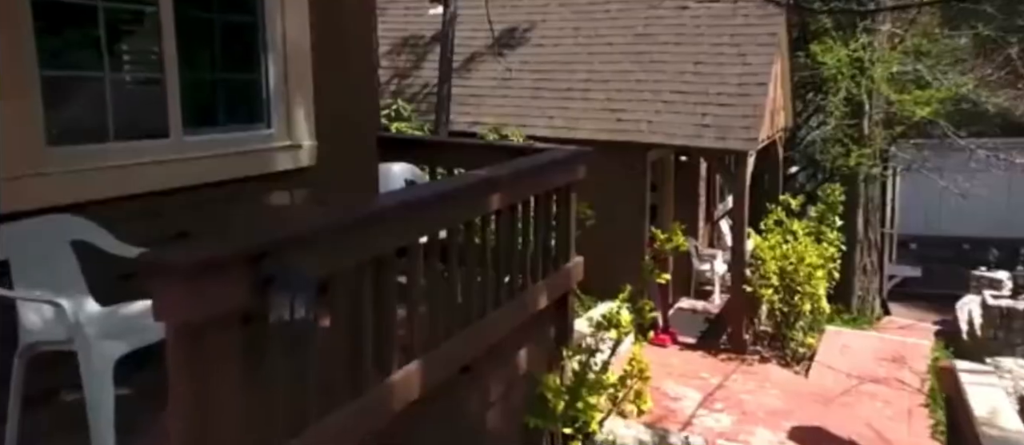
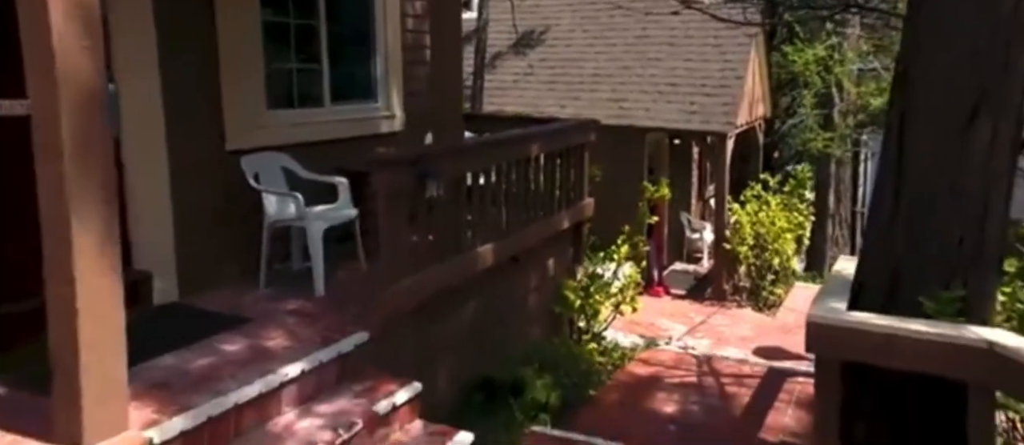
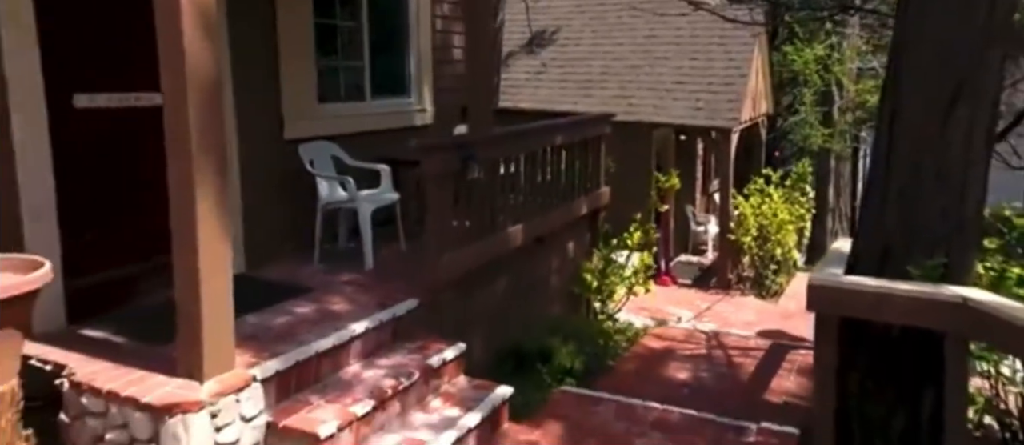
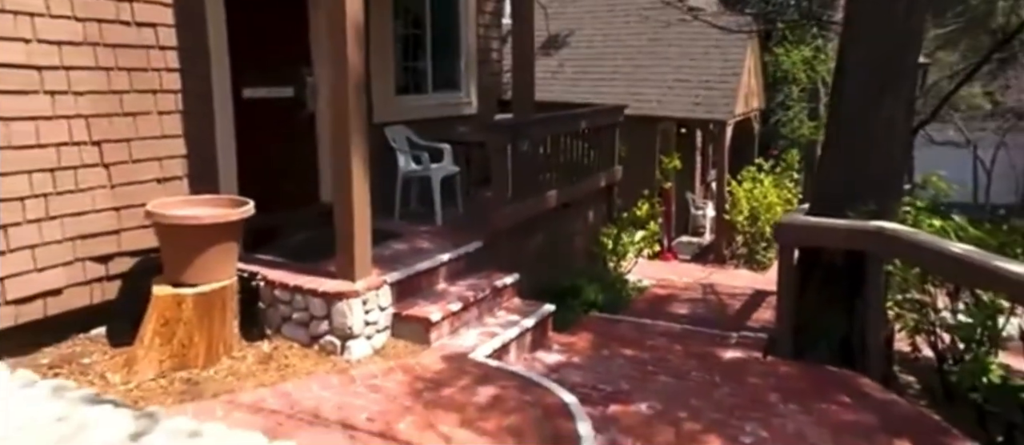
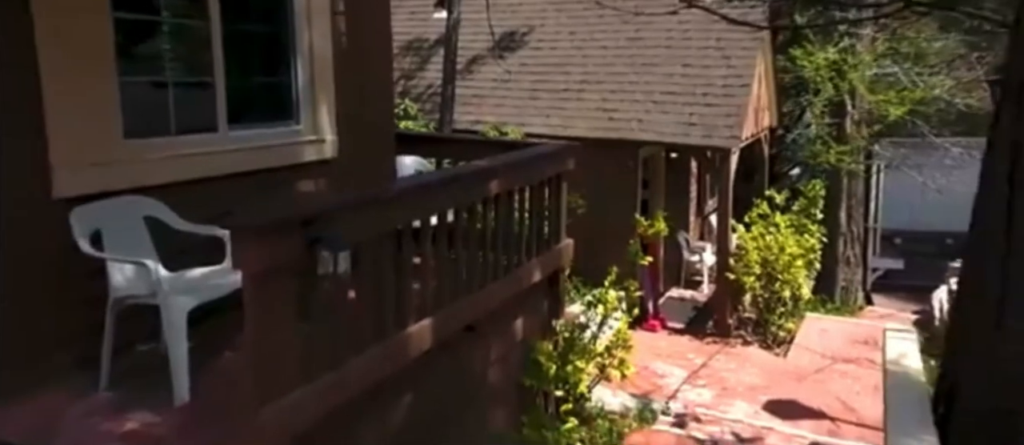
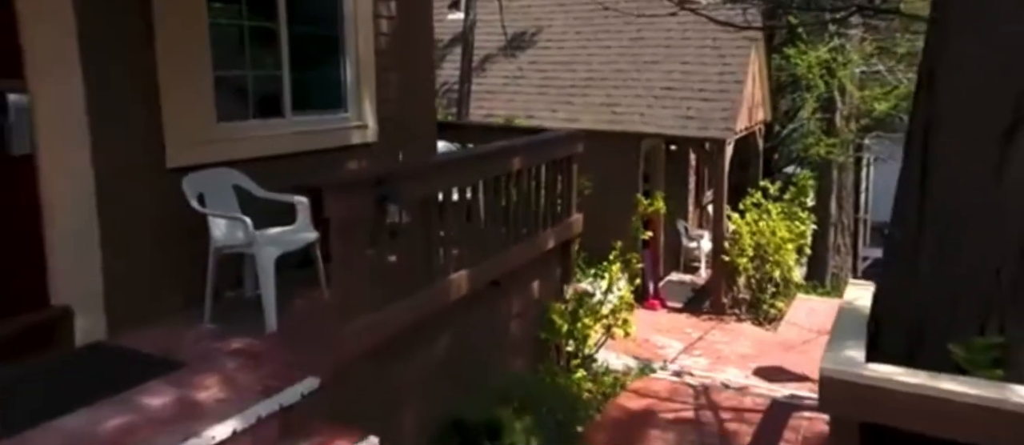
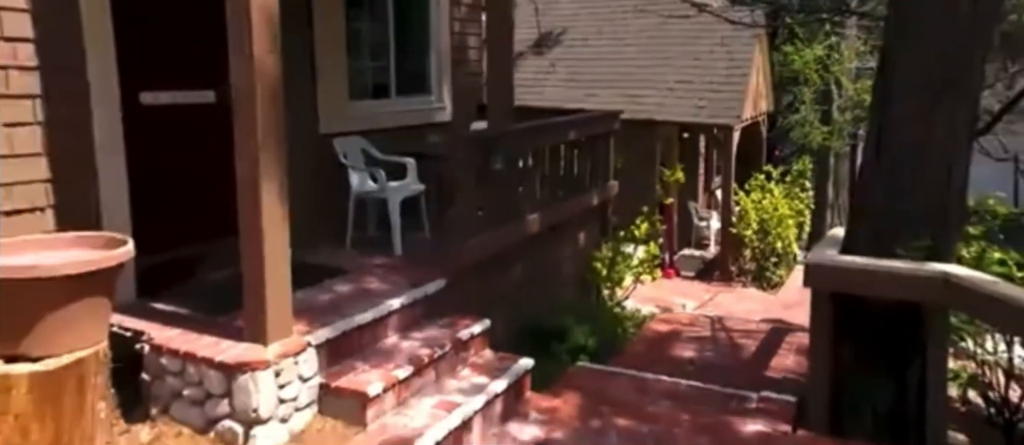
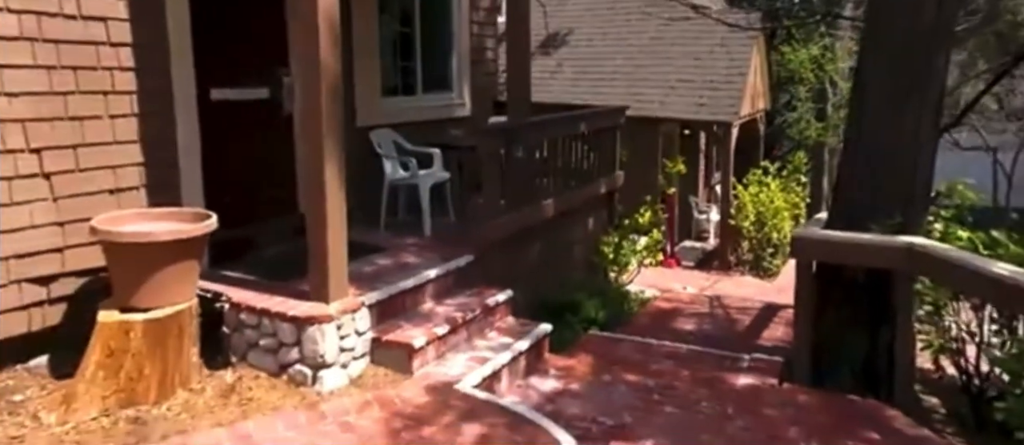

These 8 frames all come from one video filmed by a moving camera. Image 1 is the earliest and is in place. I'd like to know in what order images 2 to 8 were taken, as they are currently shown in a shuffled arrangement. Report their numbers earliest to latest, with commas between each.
5, 6, 2, 3, 7, 8, 4
